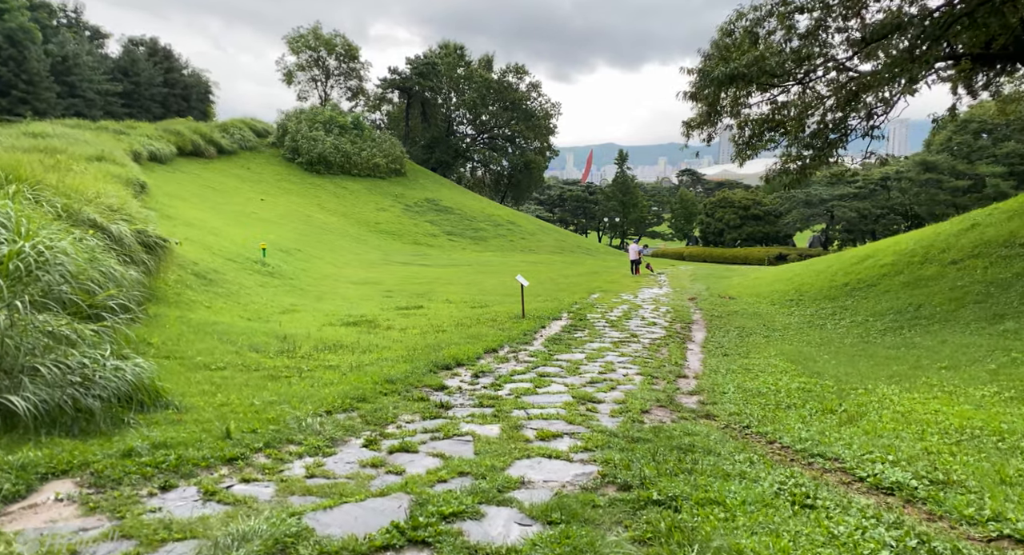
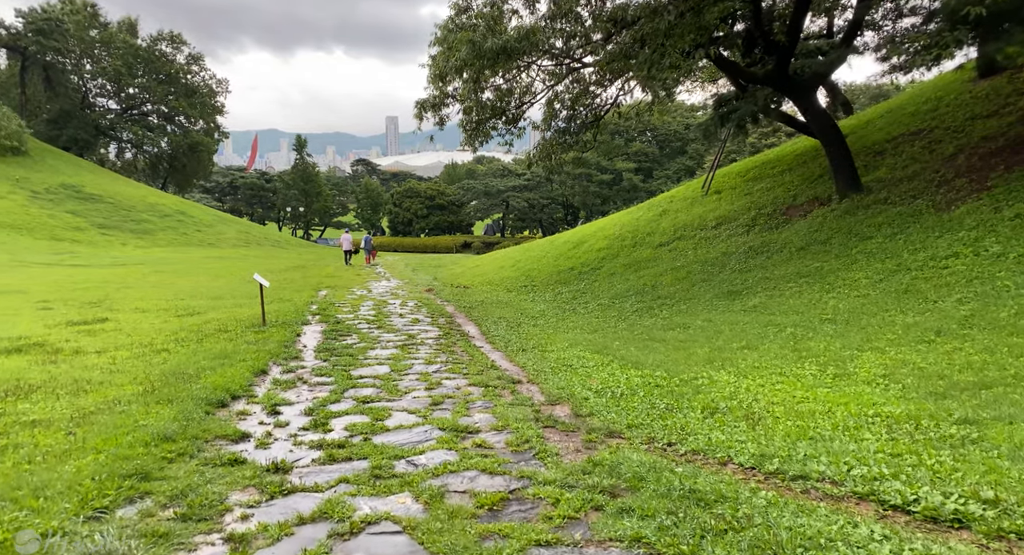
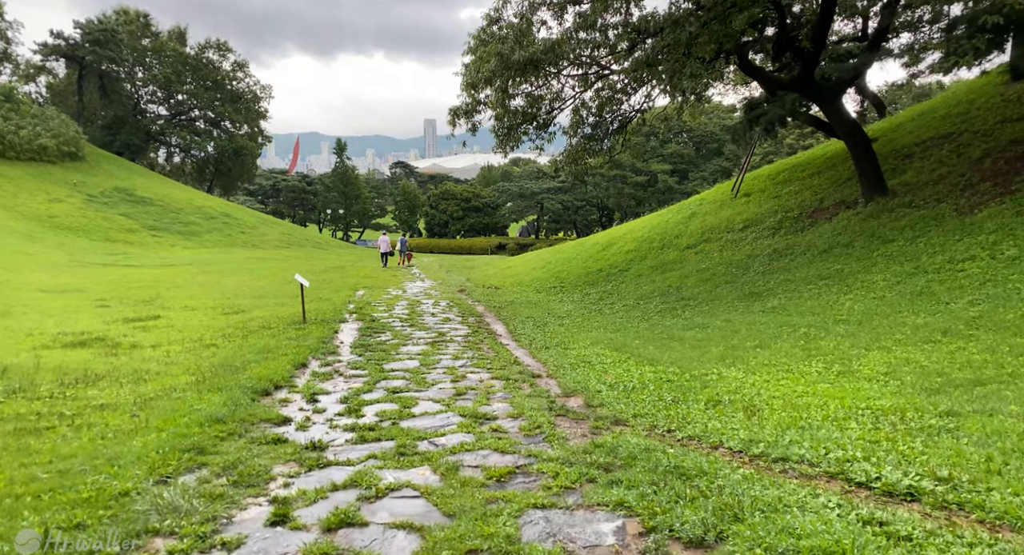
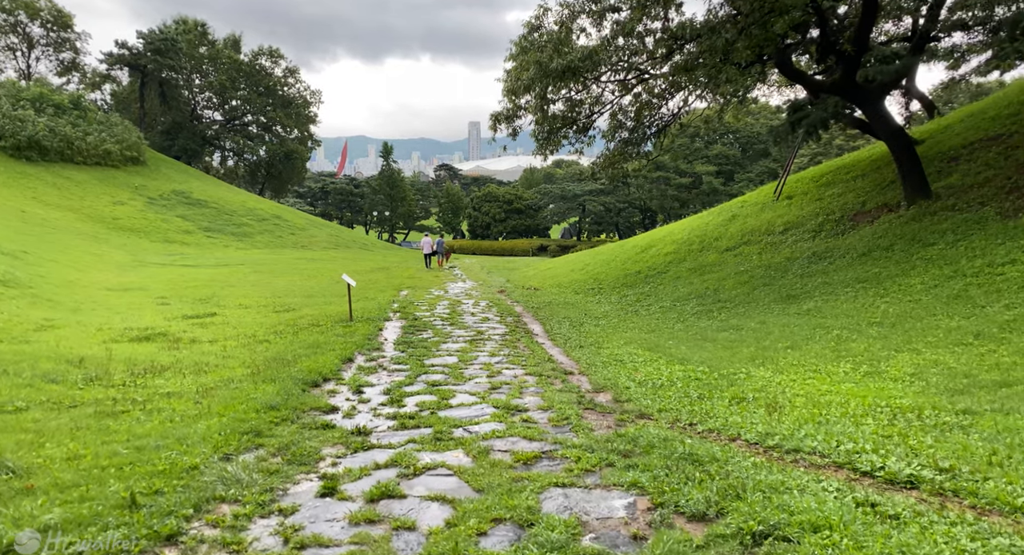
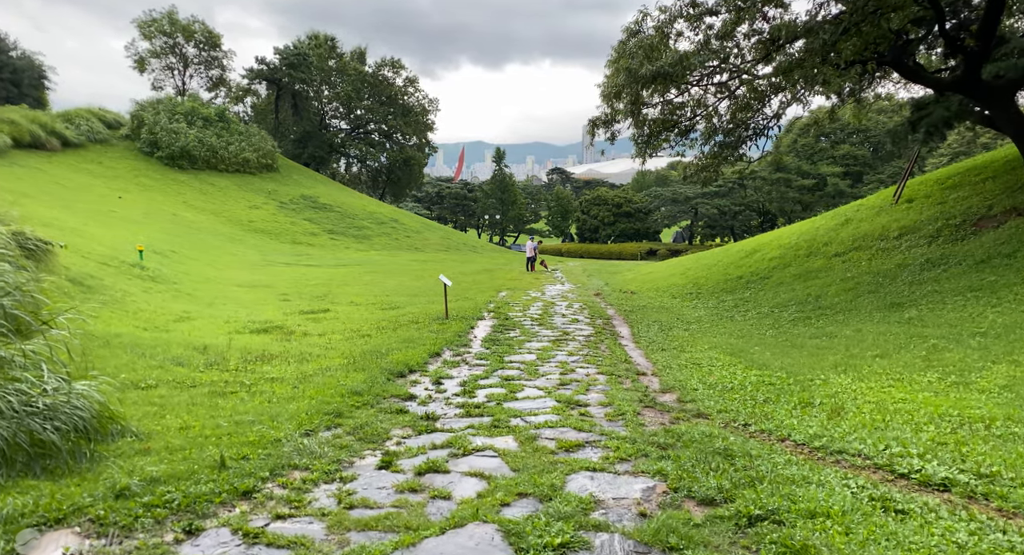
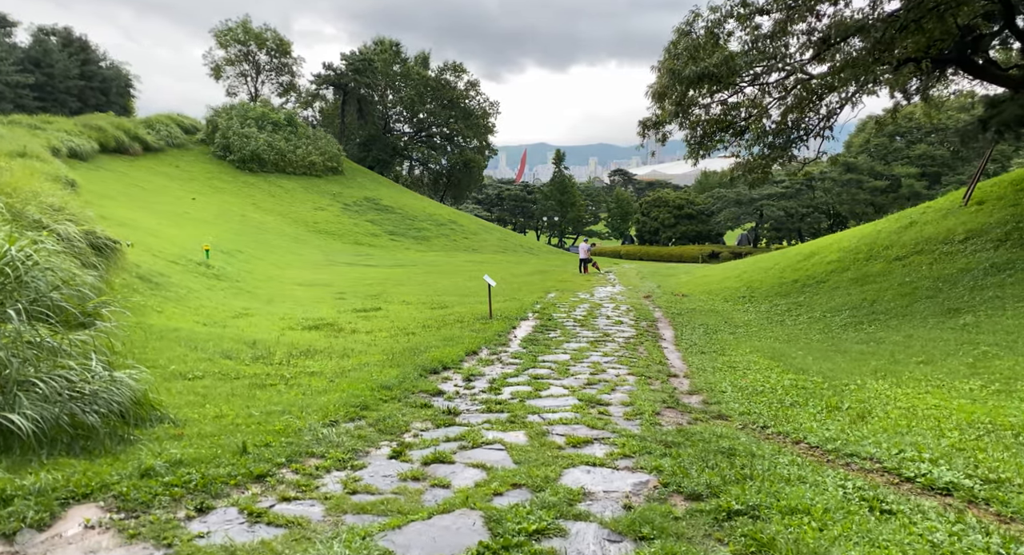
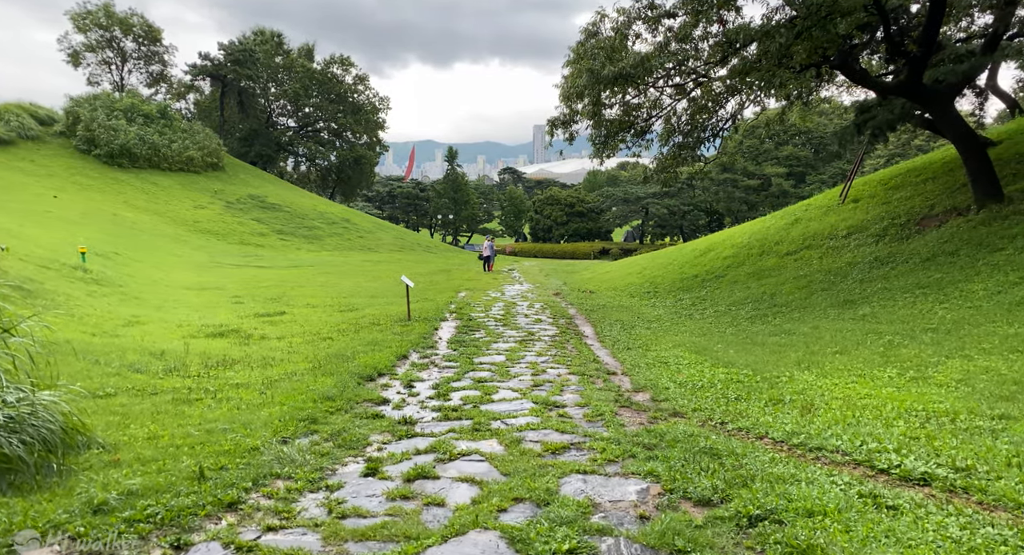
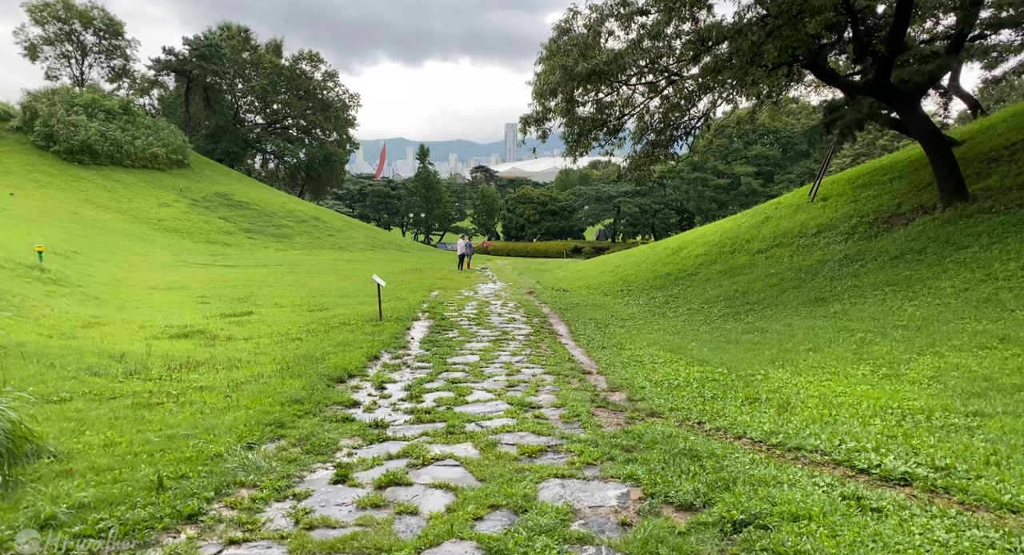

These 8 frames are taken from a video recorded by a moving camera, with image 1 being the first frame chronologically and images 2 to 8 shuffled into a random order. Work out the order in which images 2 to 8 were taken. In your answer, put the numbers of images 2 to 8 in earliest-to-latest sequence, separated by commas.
6, 5, 7, 8, 4, 3, 2
